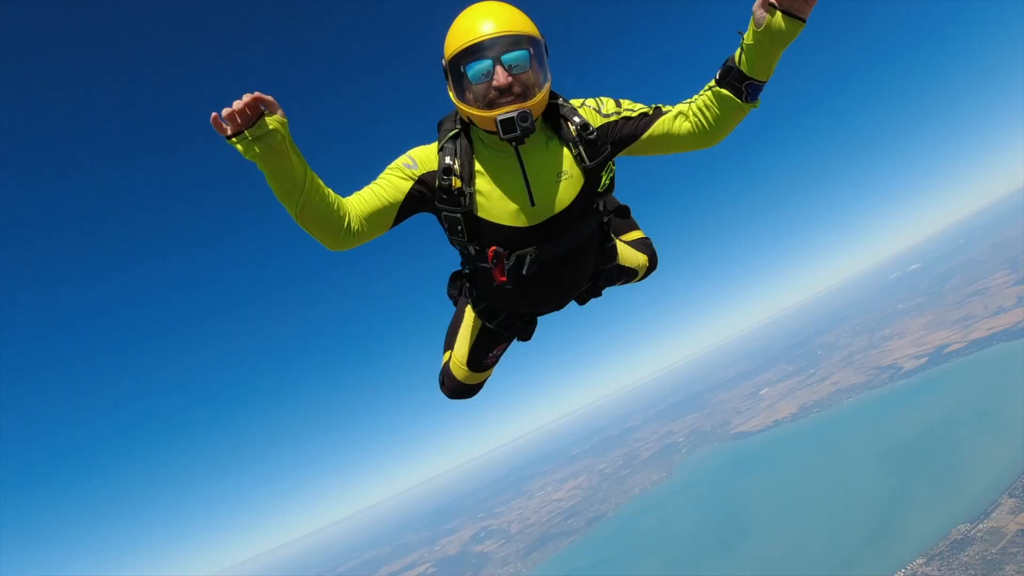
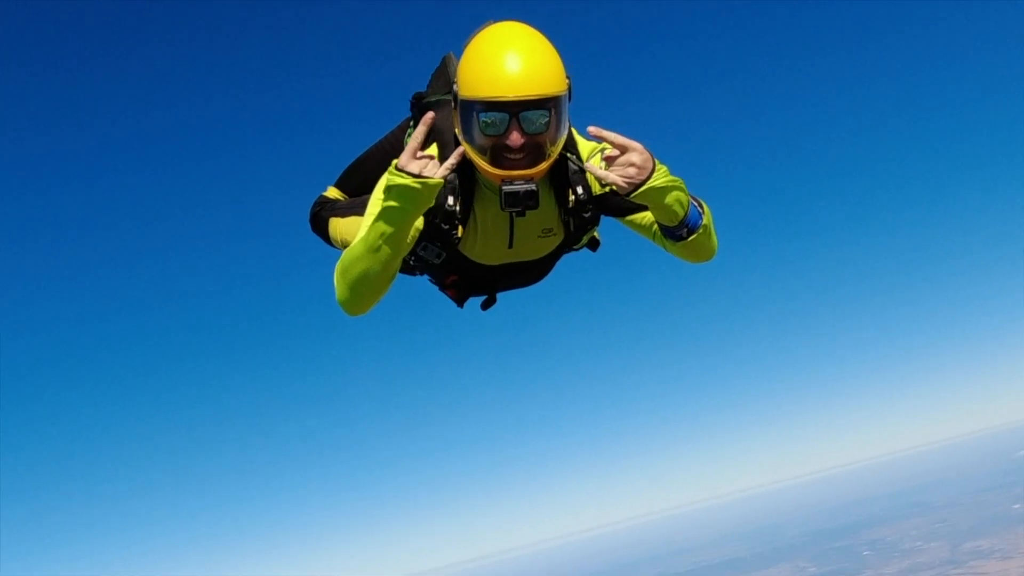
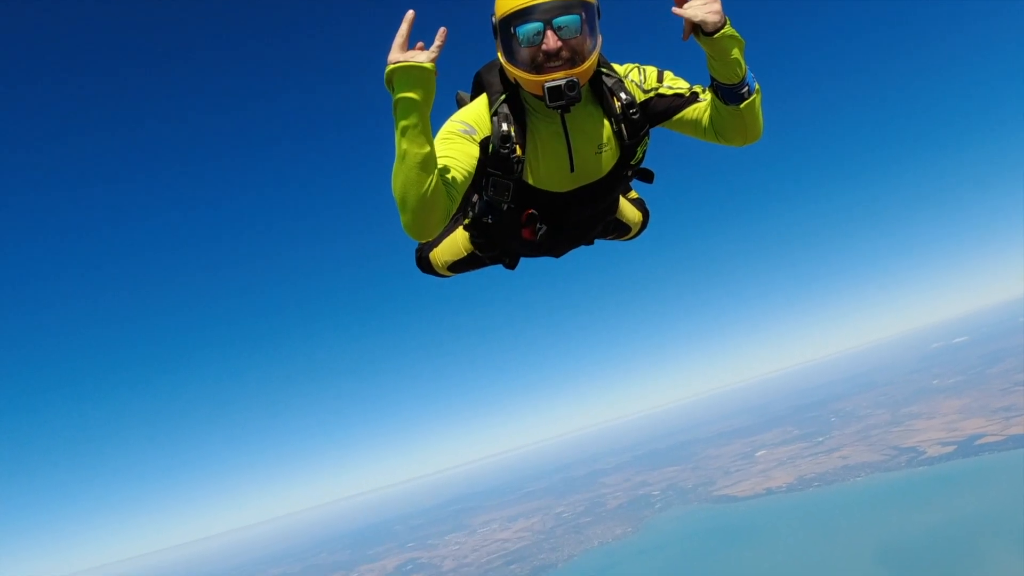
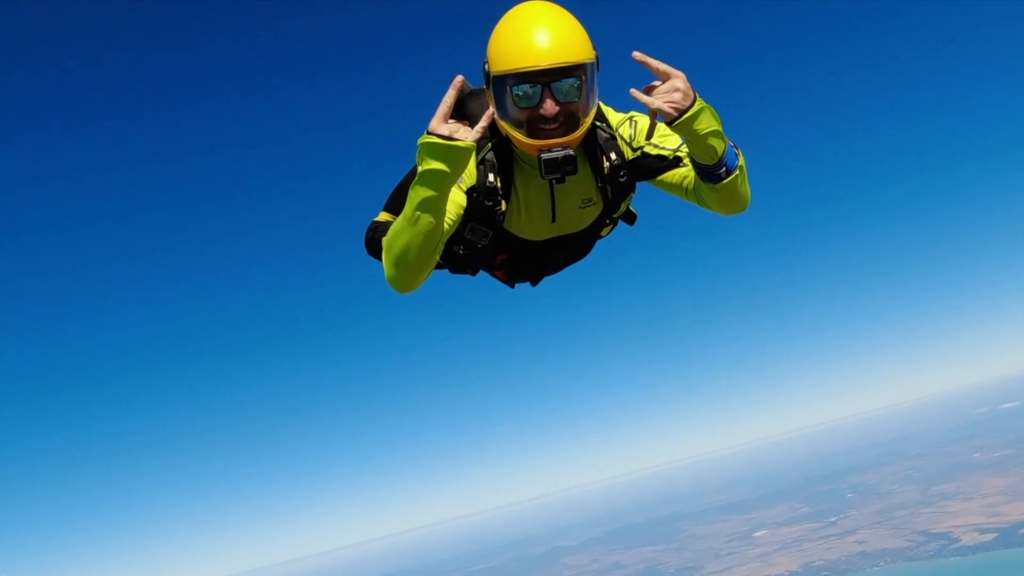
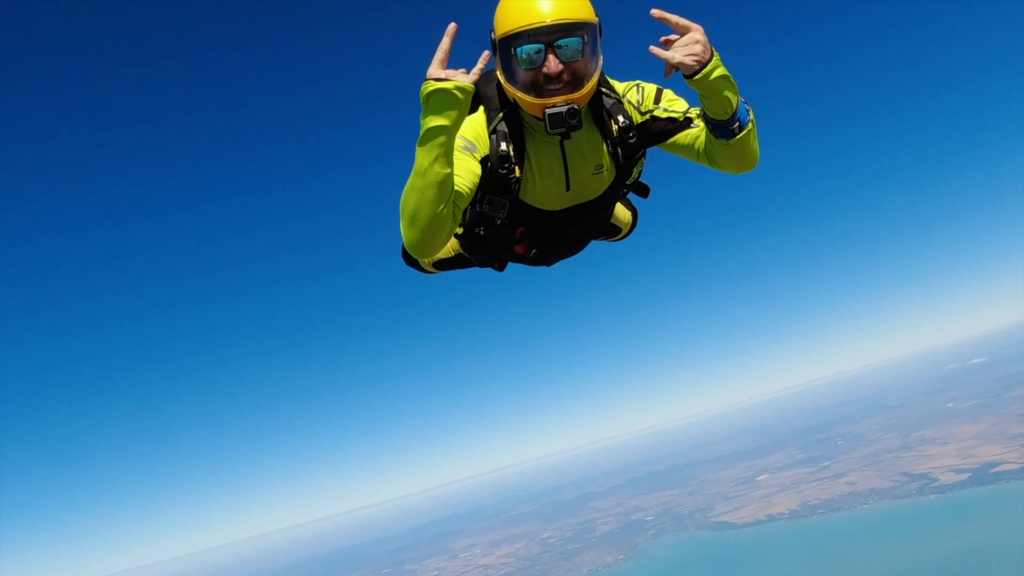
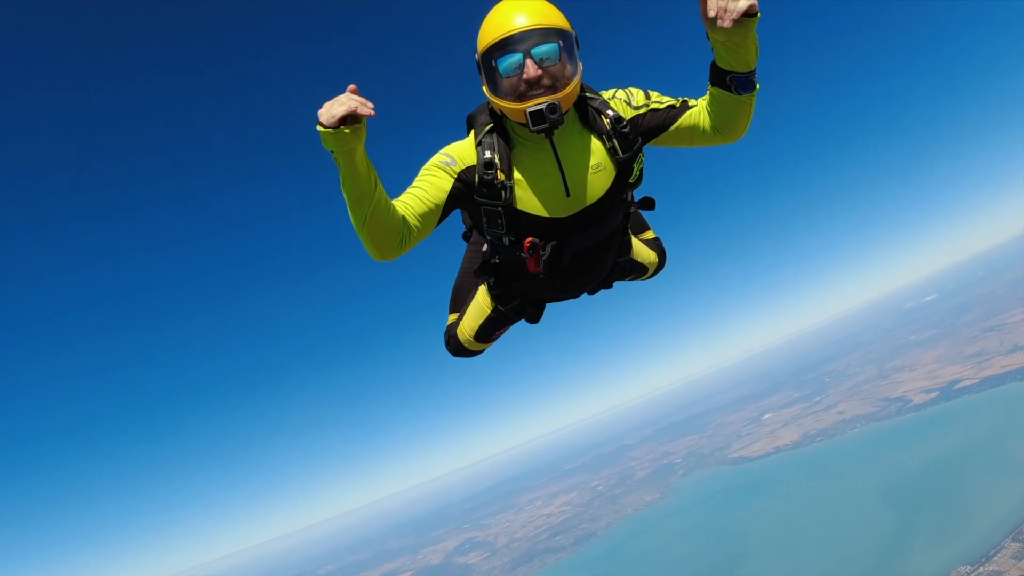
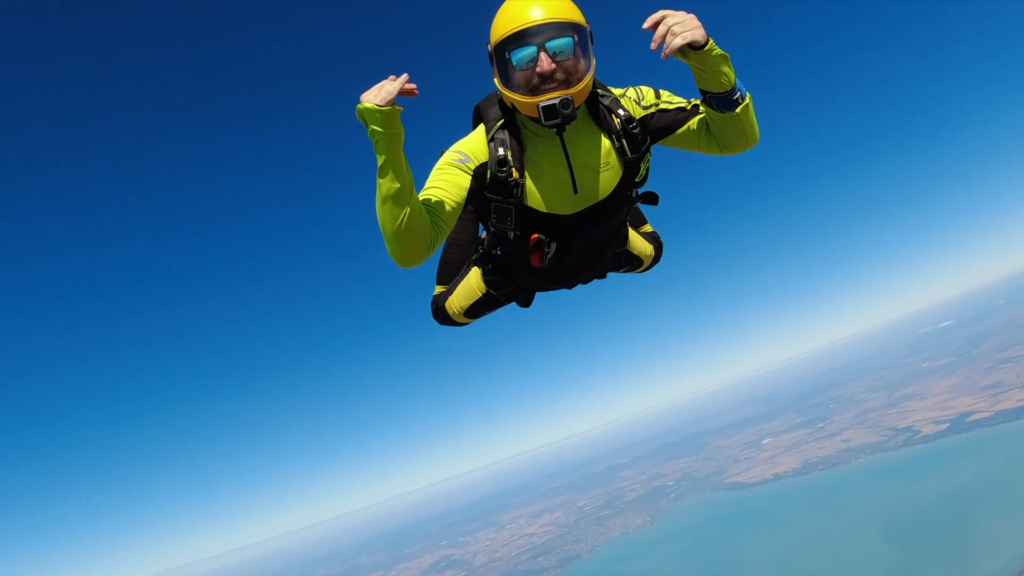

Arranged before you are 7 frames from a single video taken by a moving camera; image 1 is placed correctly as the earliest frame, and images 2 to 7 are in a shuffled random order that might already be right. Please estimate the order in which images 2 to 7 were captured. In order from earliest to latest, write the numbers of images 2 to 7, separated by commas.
6, 7, 3, 5, 4, 2
